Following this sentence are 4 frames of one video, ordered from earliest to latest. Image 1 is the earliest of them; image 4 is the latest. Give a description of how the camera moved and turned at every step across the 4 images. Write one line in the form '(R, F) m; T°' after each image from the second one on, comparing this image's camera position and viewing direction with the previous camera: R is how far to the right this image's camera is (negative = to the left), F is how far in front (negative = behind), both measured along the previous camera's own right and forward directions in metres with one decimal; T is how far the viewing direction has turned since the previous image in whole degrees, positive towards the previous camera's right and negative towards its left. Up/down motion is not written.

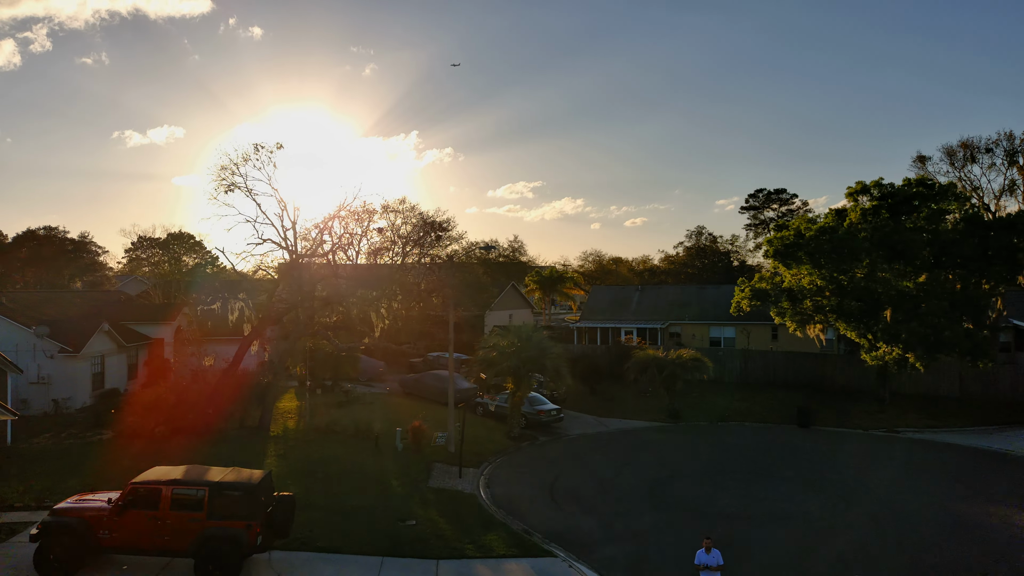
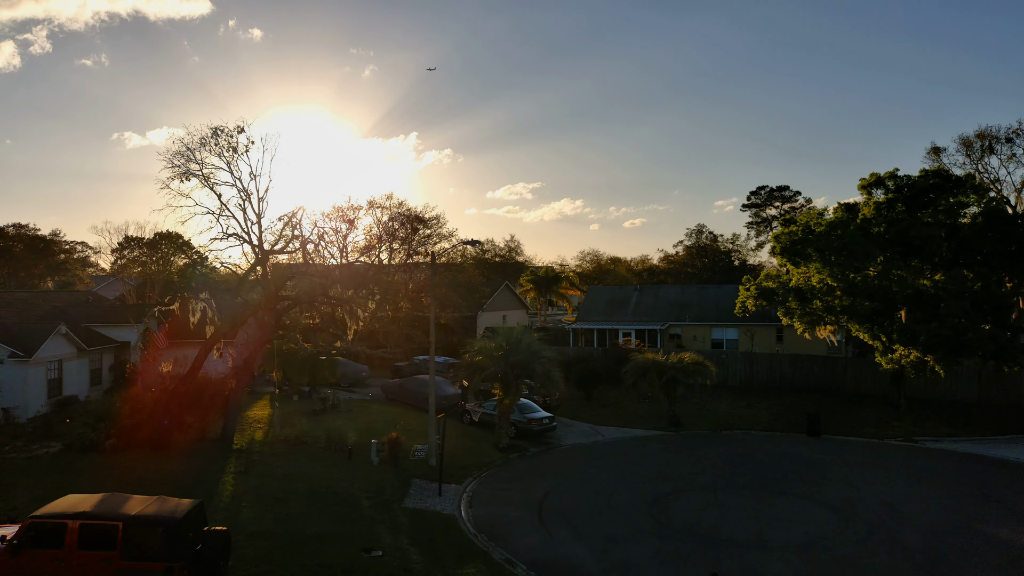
(+0.4, +1.7) m; 0°
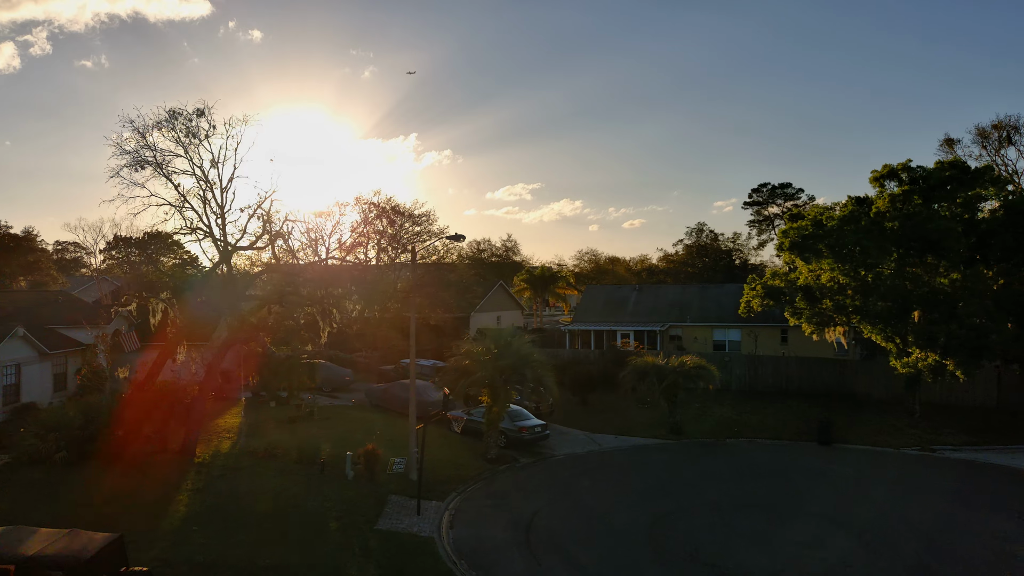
(+0.3, +1.5) m; 0°
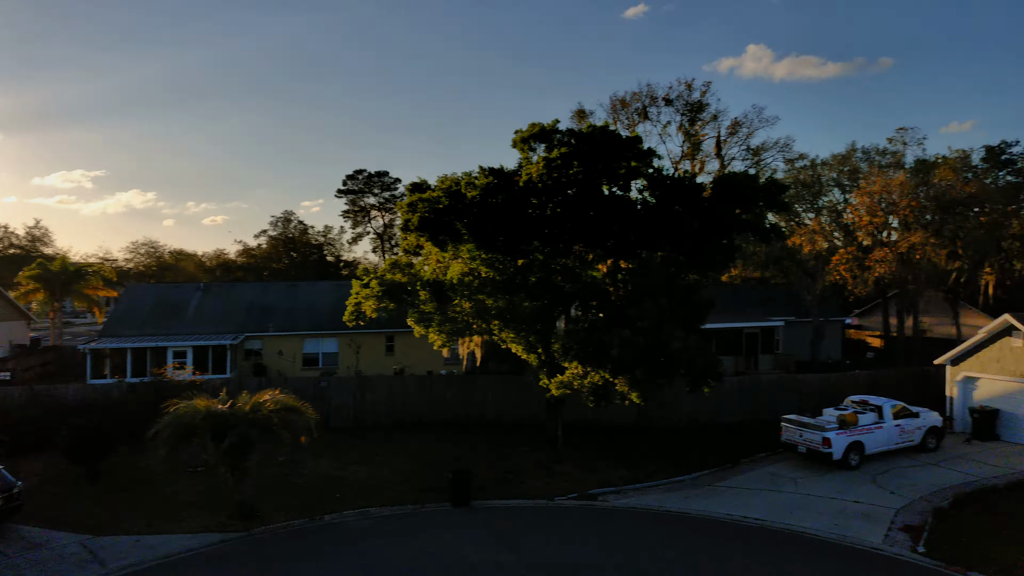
(+2.6, +9.4) m; +37°
